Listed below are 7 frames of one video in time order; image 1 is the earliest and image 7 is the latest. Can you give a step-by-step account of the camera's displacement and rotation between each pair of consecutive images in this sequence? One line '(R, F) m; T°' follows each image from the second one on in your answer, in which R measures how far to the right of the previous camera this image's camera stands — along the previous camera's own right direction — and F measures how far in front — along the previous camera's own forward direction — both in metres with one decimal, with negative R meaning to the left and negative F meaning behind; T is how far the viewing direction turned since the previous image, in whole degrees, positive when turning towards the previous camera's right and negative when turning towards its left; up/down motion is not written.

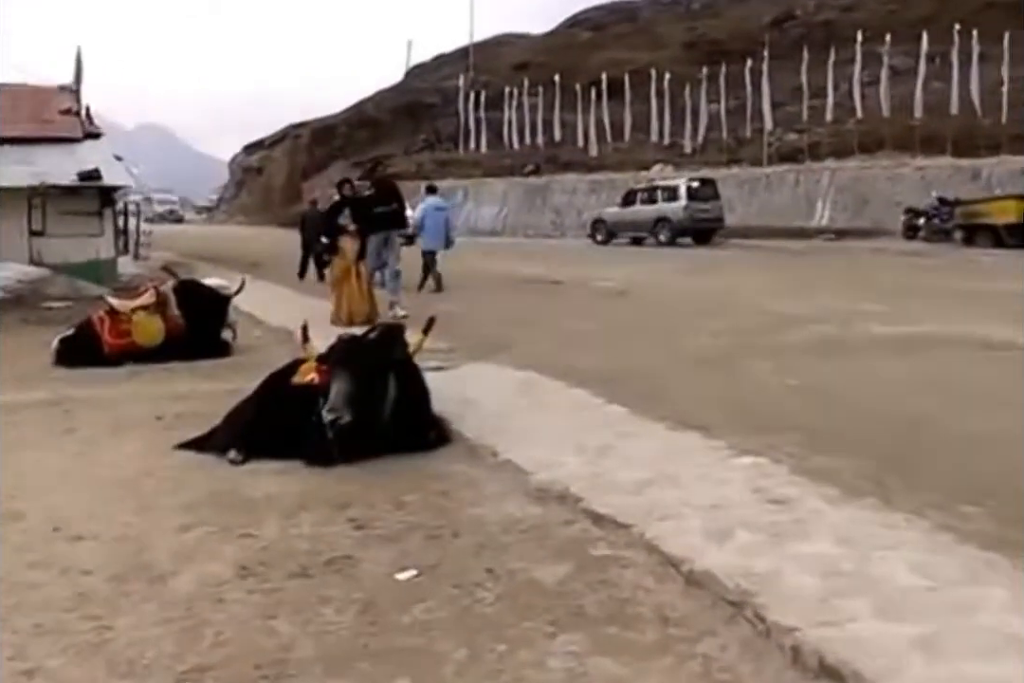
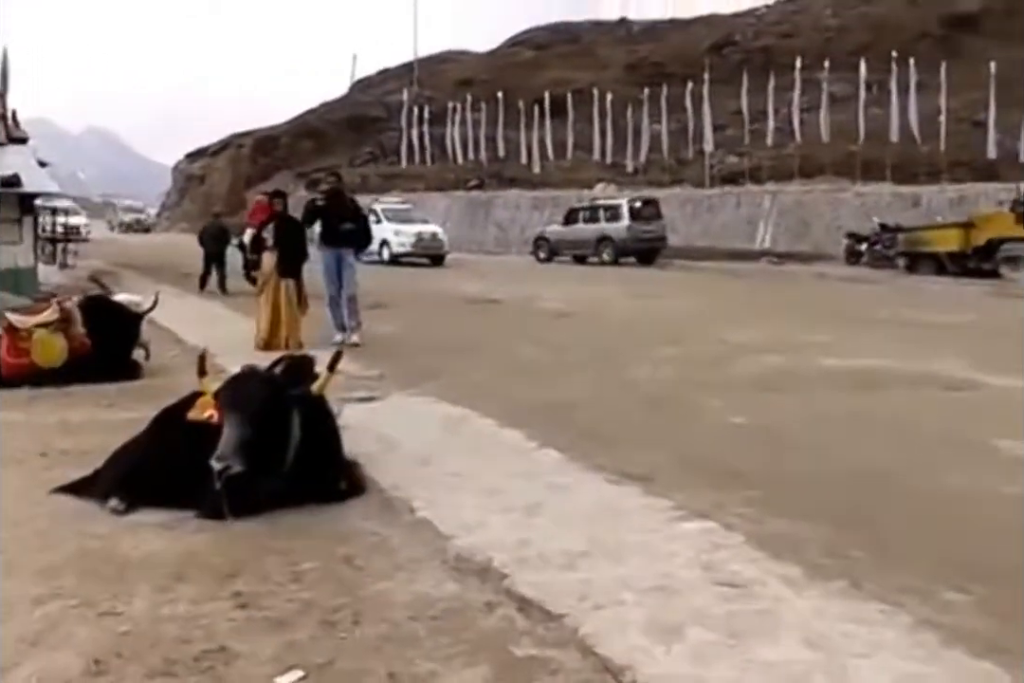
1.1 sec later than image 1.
(+0.1, +0.9) m; +3°
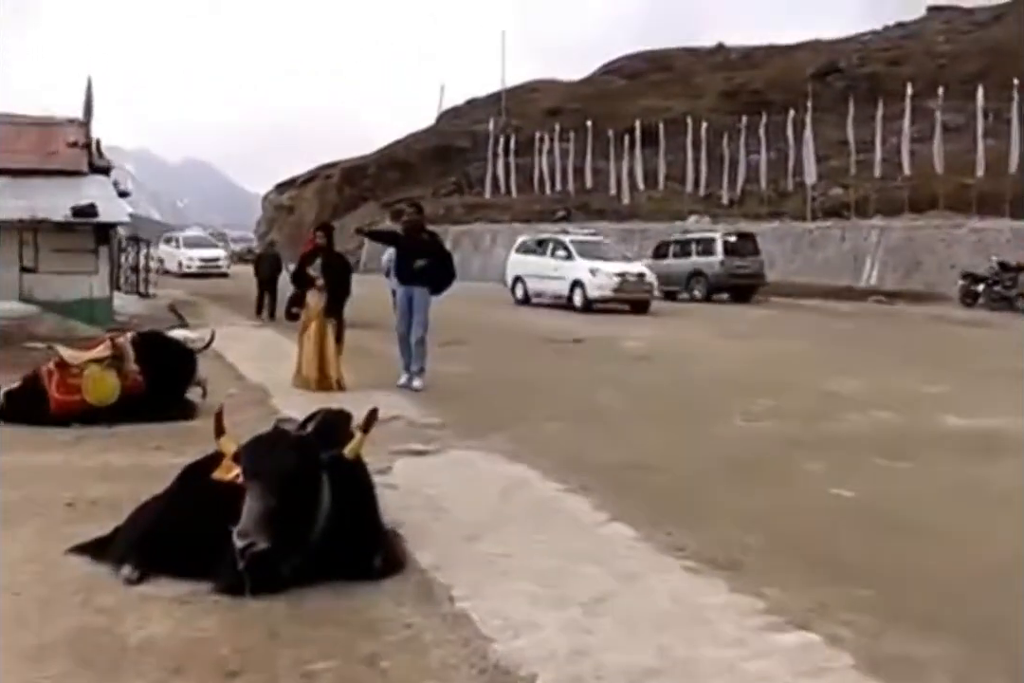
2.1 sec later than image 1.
(+0.1, +1.0) m; -4°
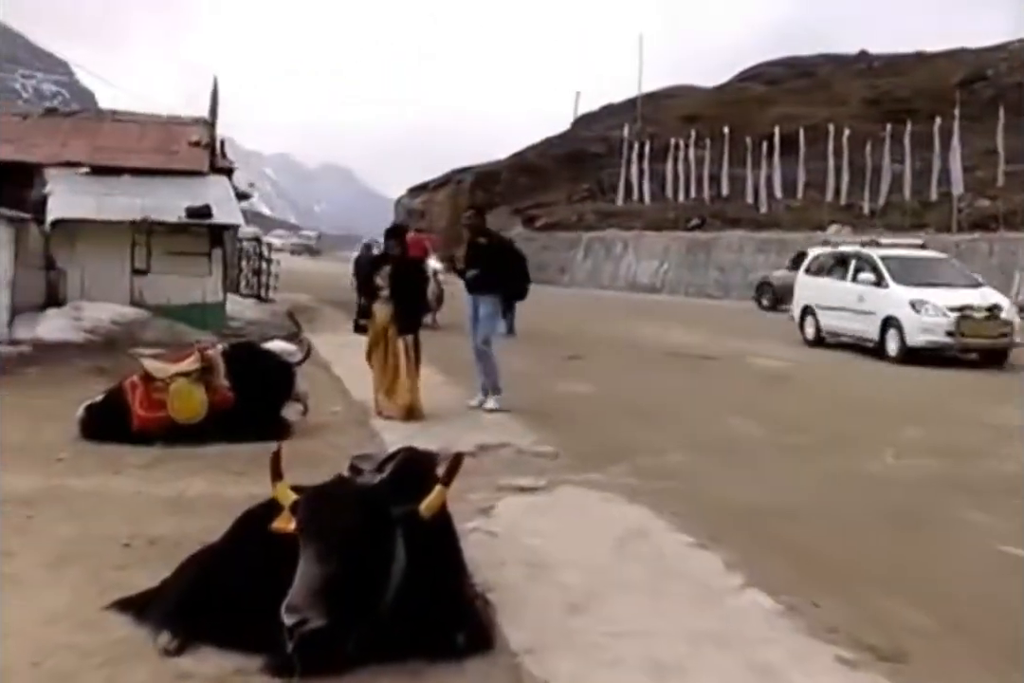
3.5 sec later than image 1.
(0.0, +1.2) m; -6°
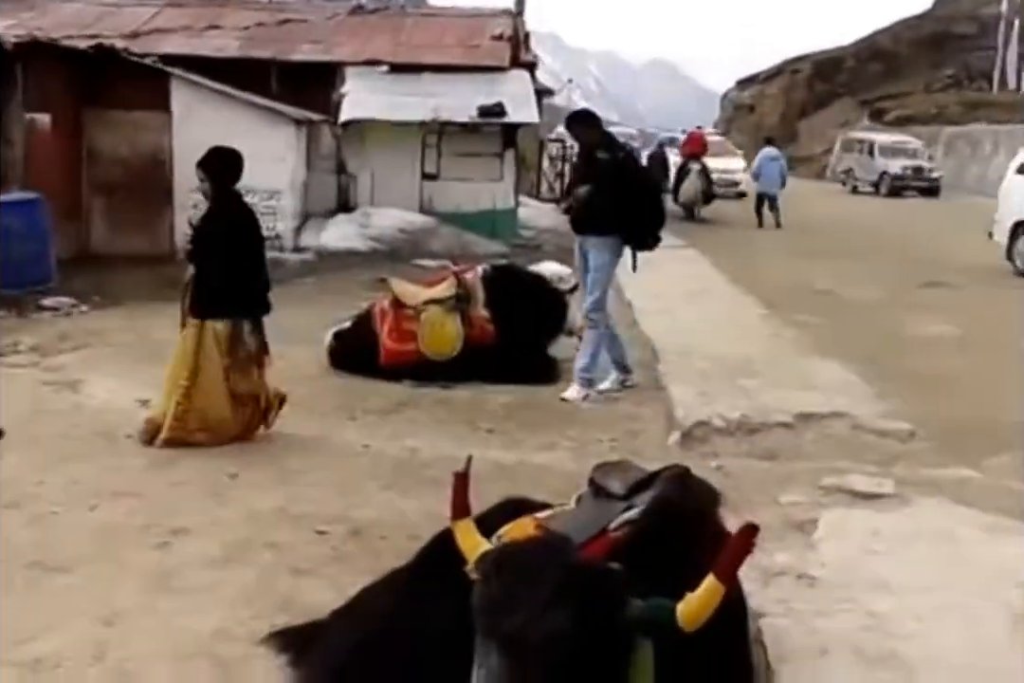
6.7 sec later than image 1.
(-0.1, +2.2) m; -13°
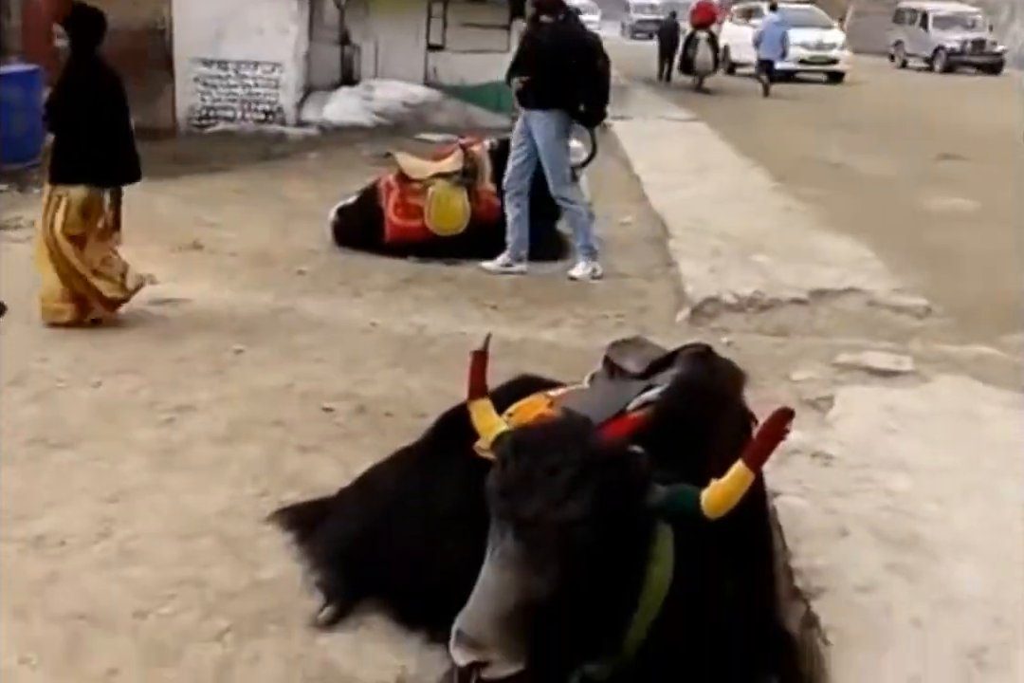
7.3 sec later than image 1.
(0.0, +0.1) m; 0°
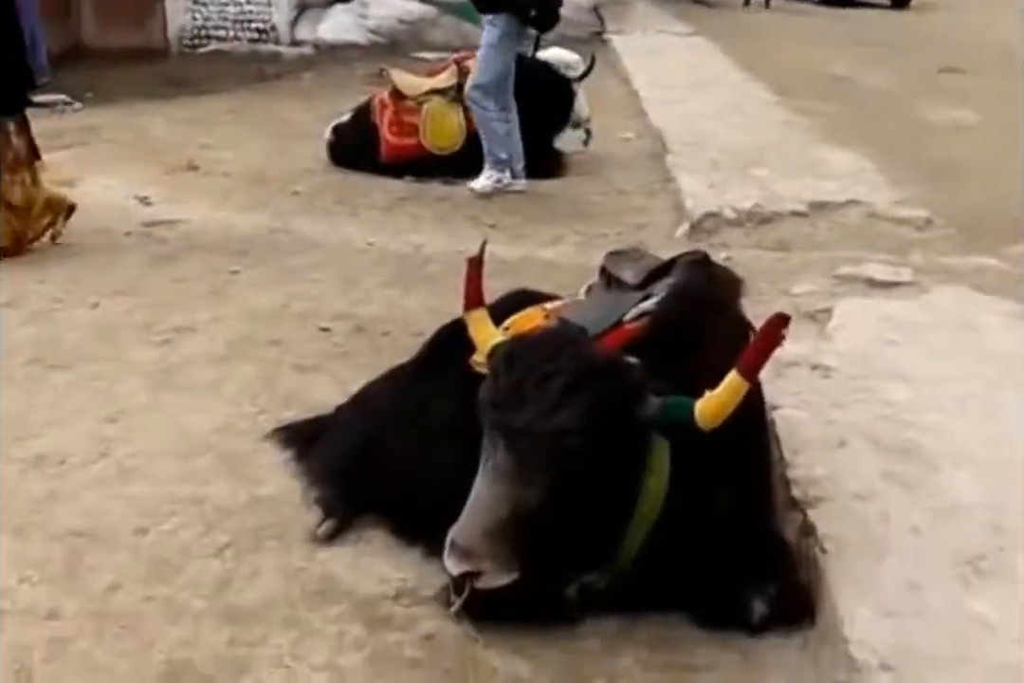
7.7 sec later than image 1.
(0.0, 0.0) m; 0°
